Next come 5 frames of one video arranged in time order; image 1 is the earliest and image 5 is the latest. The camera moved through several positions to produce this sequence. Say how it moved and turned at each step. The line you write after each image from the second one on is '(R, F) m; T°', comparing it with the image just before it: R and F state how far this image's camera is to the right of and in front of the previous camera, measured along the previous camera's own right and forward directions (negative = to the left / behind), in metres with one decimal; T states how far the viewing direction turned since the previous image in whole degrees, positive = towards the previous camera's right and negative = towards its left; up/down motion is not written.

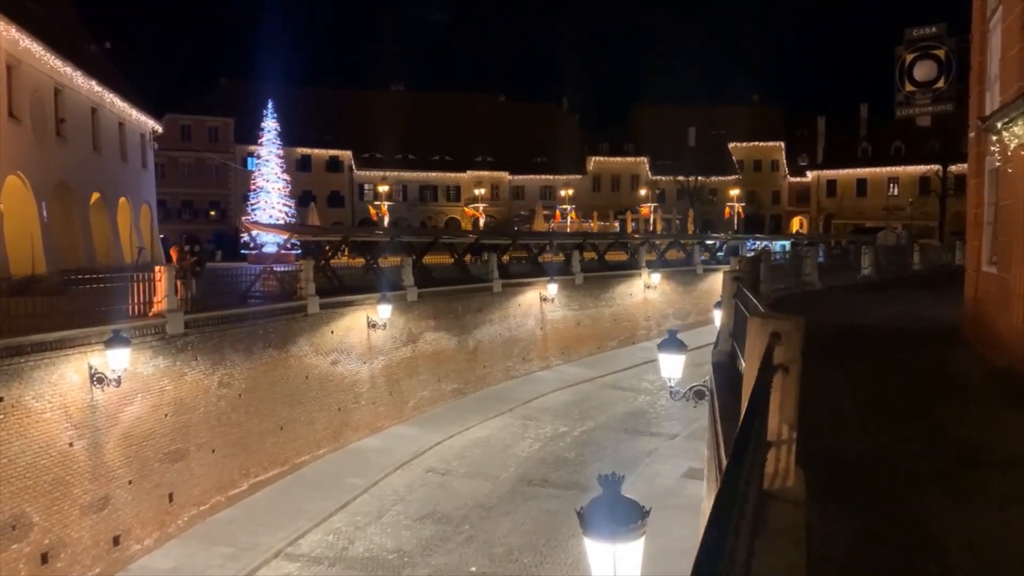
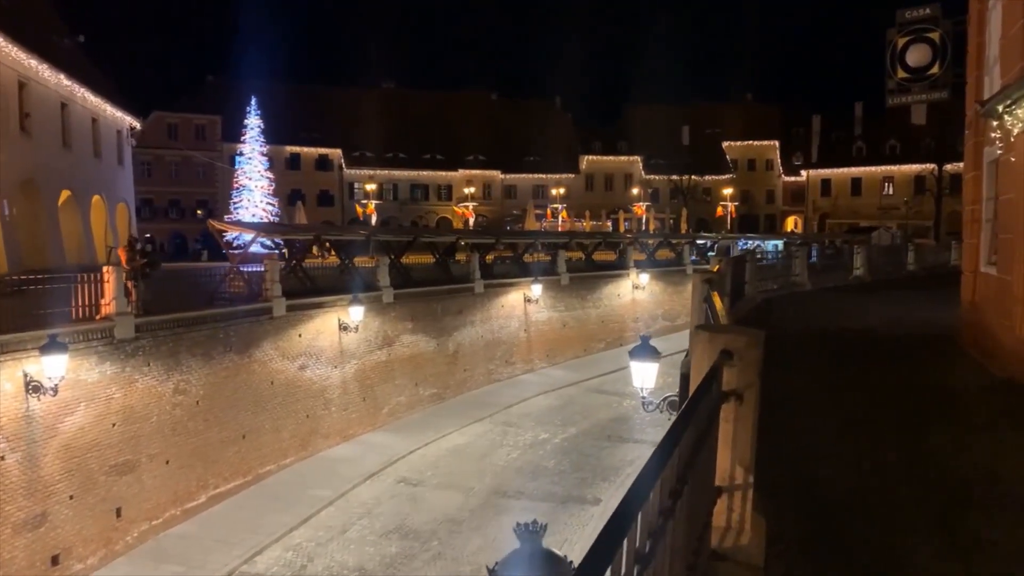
(+0.6, +1.0) m; 0°
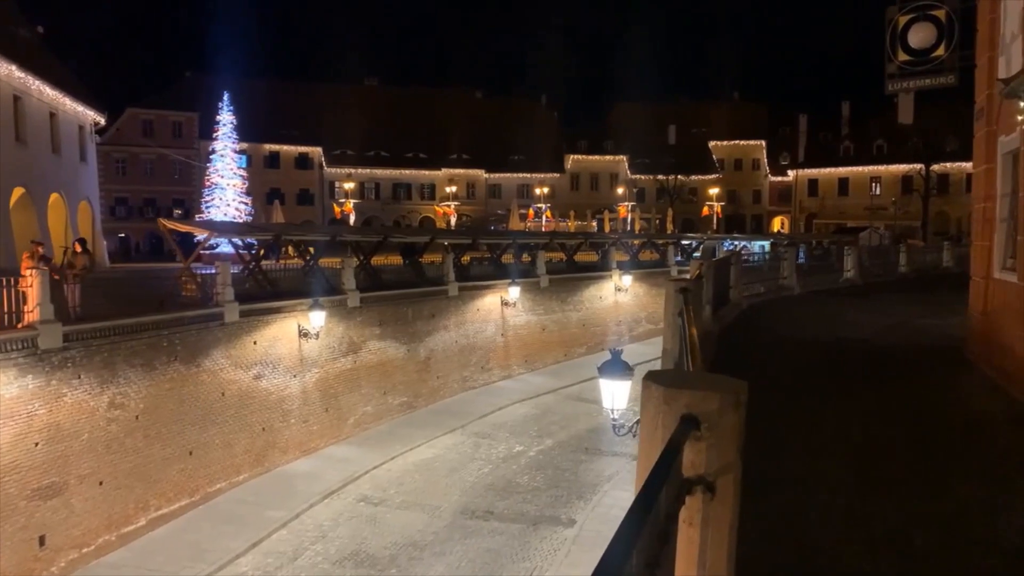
(+0.4, +1.3) m; +1°
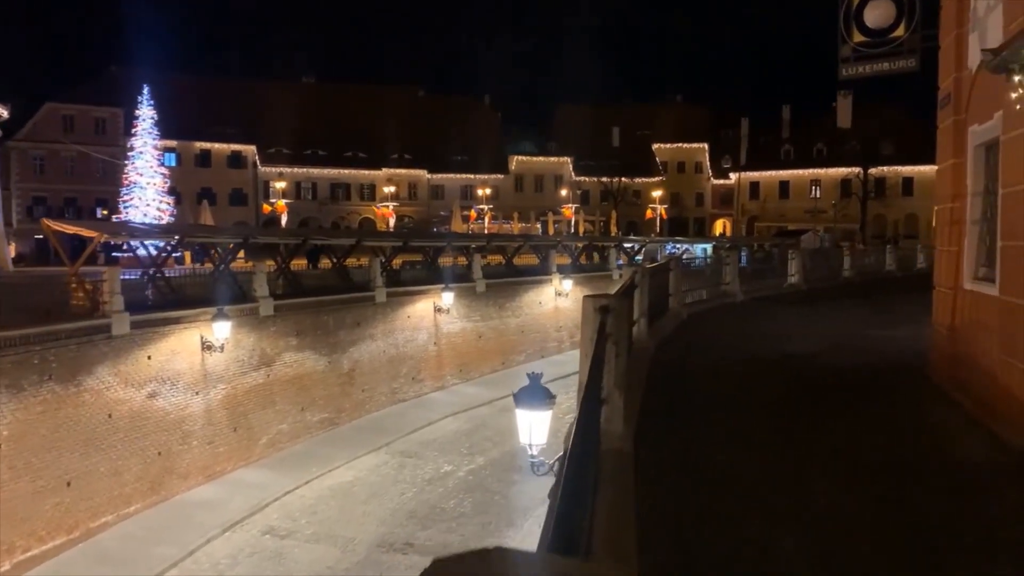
(+0.5, +1.5) m; +4°
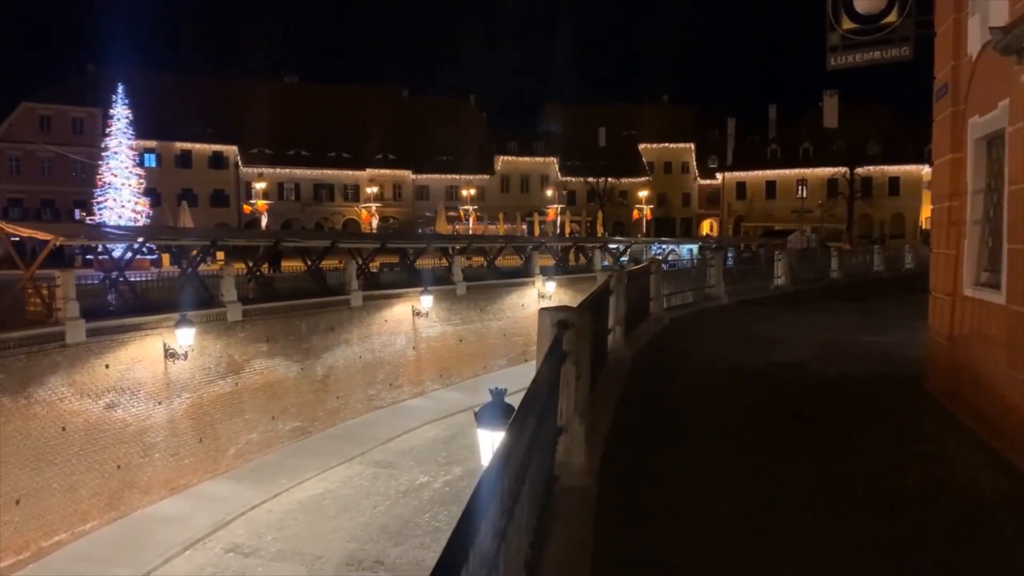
(+0.3, +0.7) m; +1°
